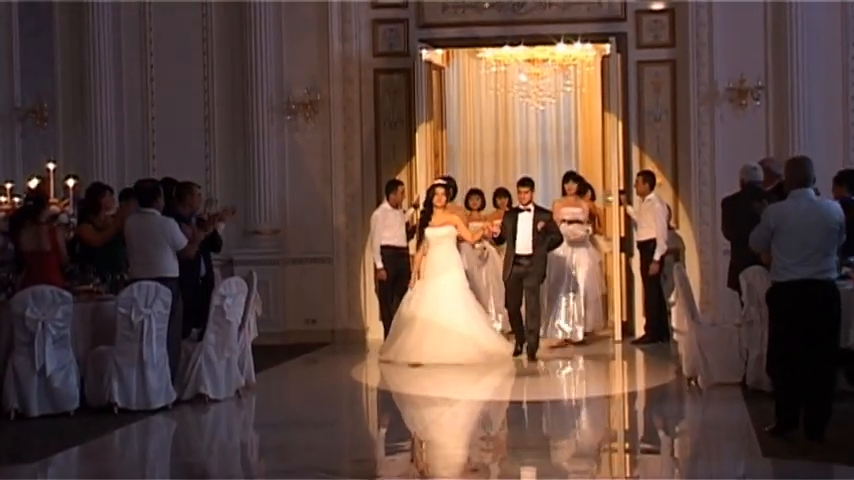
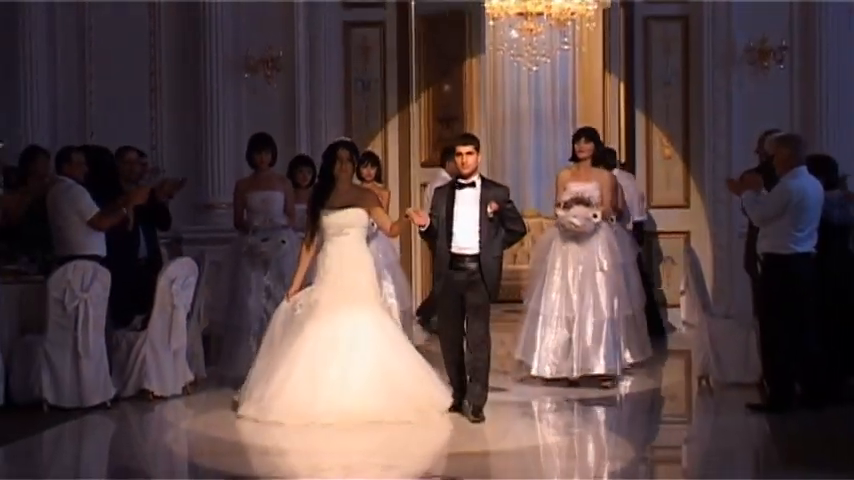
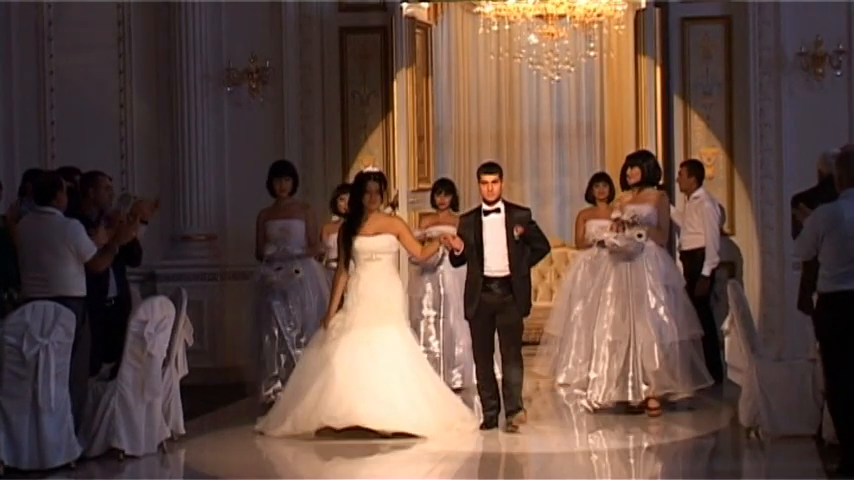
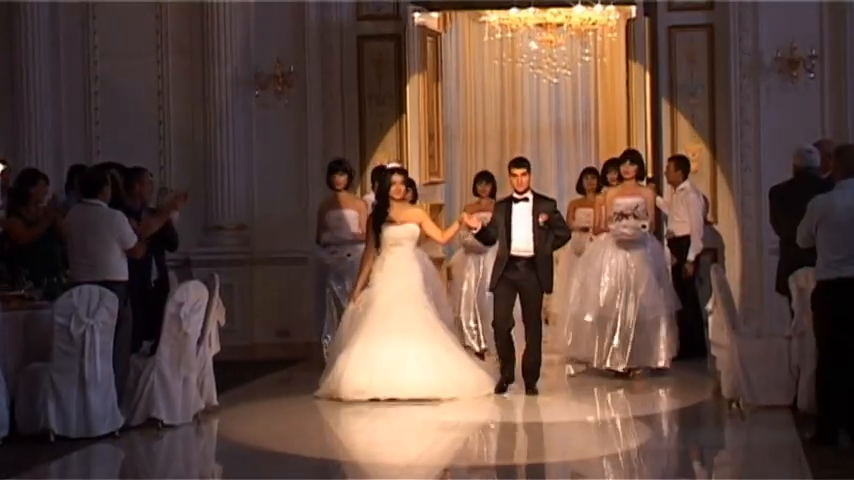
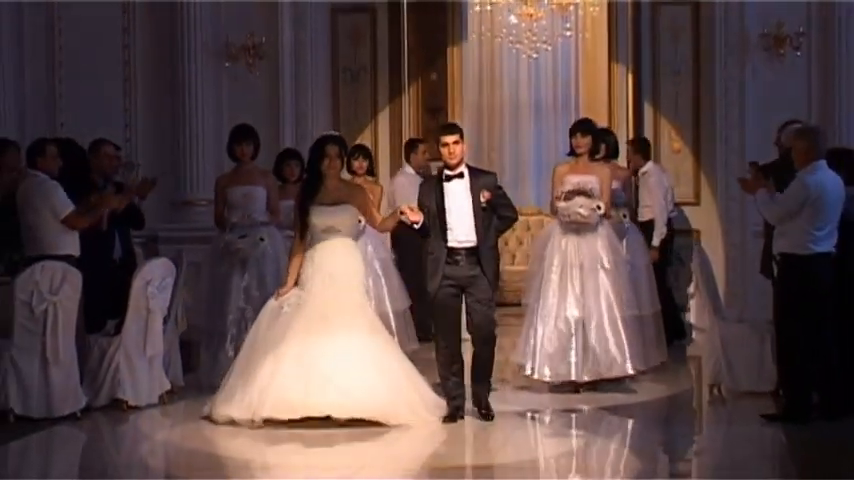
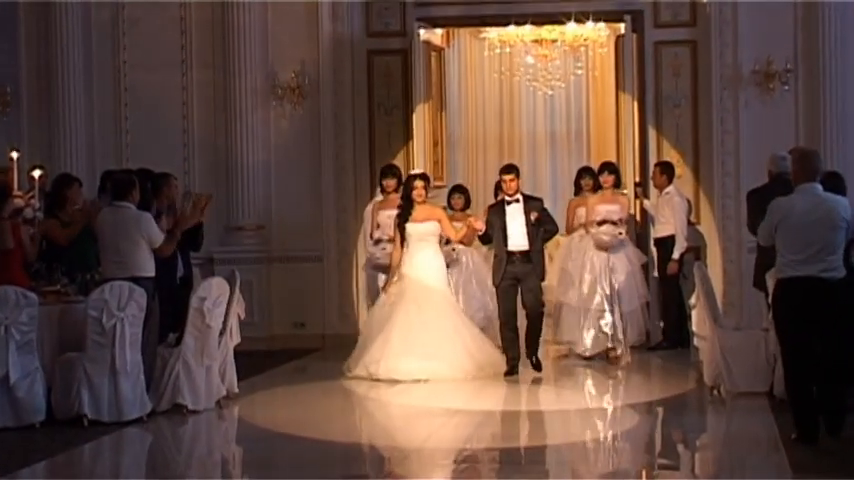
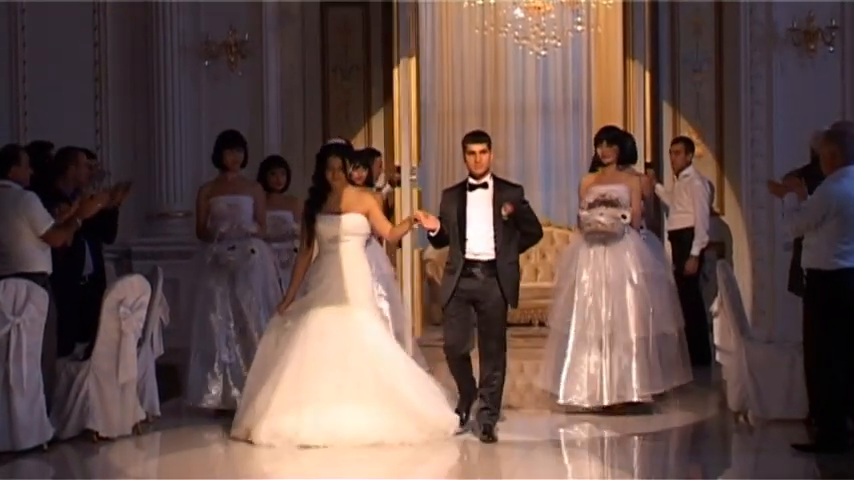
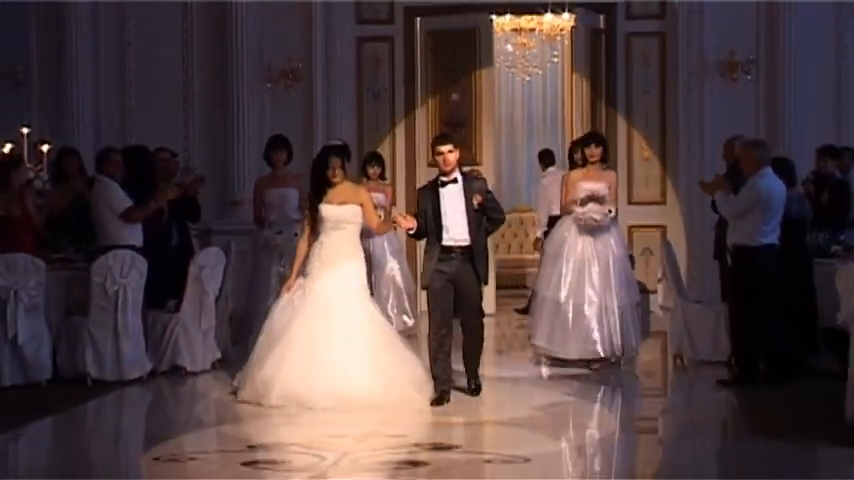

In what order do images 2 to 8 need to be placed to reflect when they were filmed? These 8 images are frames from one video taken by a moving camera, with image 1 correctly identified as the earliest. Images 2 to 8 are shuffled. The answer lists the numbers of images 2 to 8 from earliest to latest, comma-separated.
6, 4, 3, 7, 5, 2, 8
